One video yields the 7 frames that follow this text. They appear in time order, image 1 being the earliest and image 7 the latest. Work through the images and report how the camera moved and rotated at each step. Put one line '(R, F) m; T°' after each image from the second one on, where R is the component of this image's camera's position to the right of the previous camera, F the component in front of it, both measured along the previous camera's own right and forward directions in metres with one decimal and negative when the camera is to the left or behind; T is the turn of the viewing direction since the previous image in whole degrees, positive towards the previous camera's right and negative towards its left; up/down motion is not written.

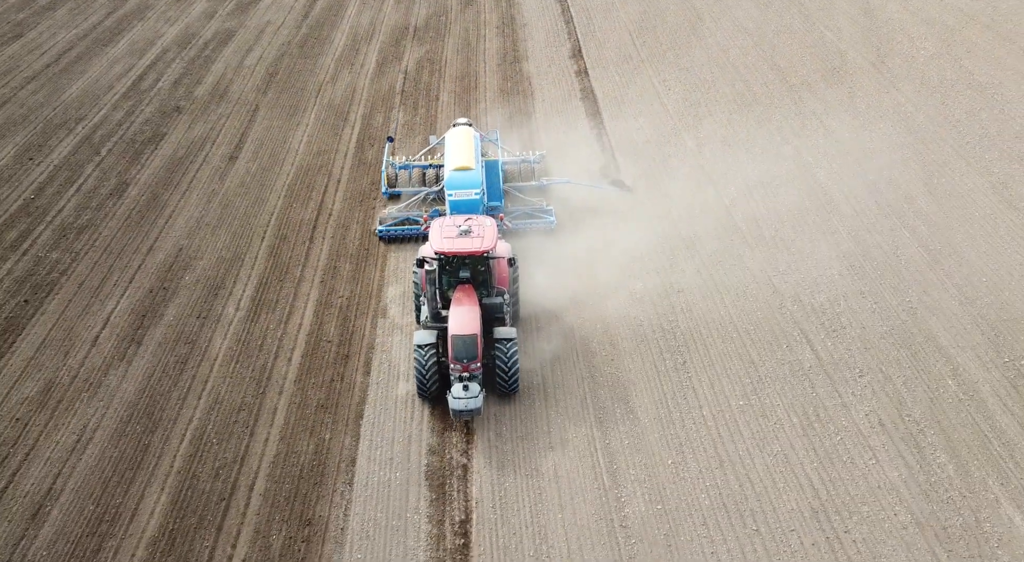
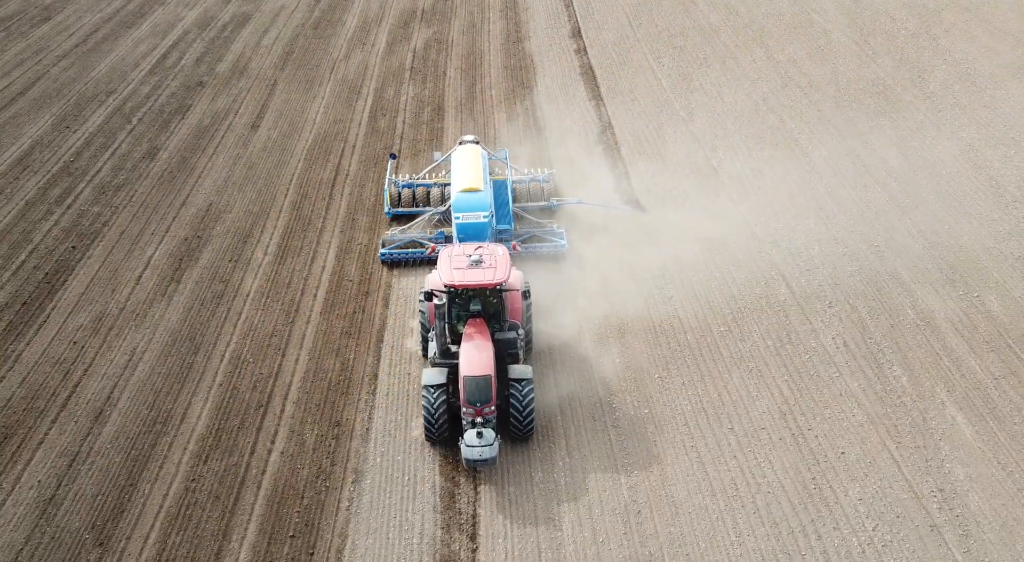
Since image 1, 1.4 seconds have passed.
(0.0, -1.9) m; 0°
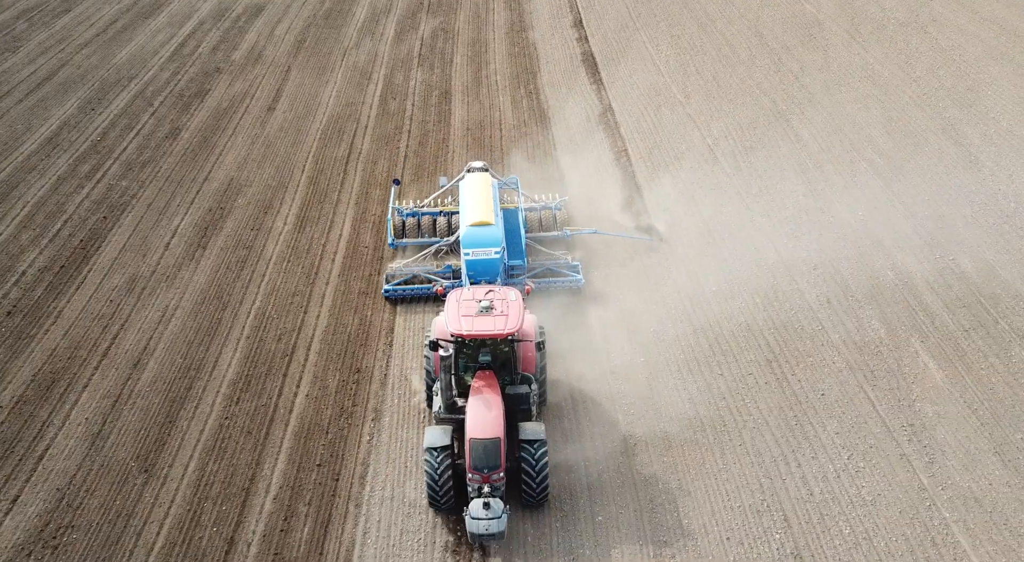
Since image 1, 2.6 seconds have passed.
(-0.1, -1.3) m; 0°
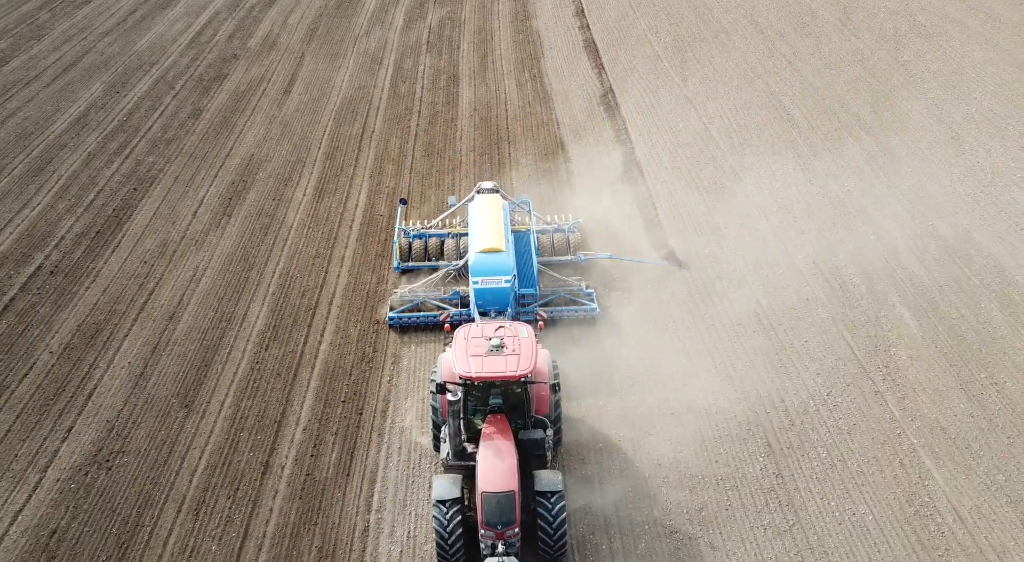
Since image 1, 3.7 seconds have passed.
(-0.1, -1.4) m; 0°
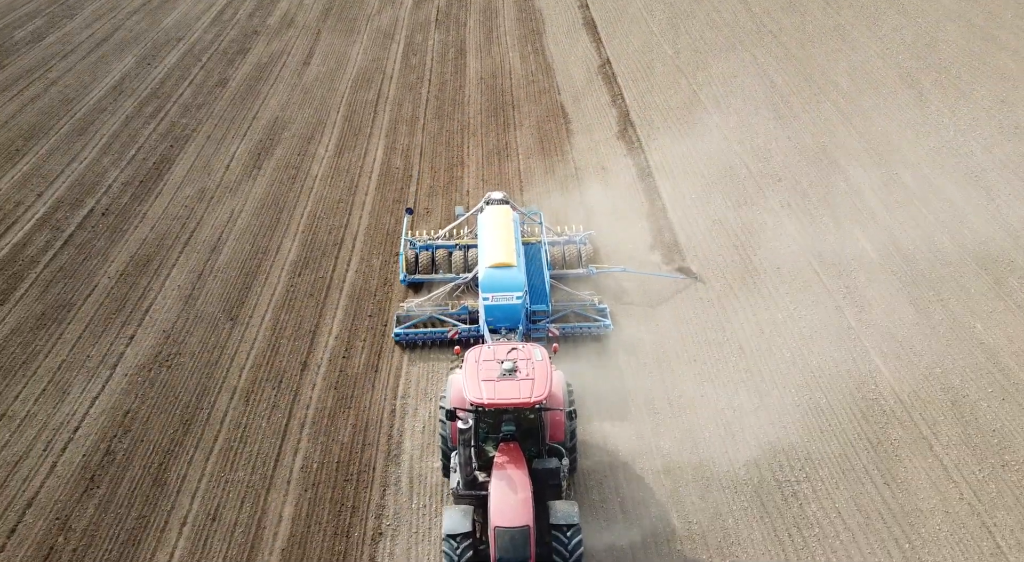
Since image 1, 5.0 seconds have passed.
(-0.1, -2.3) m; 0°
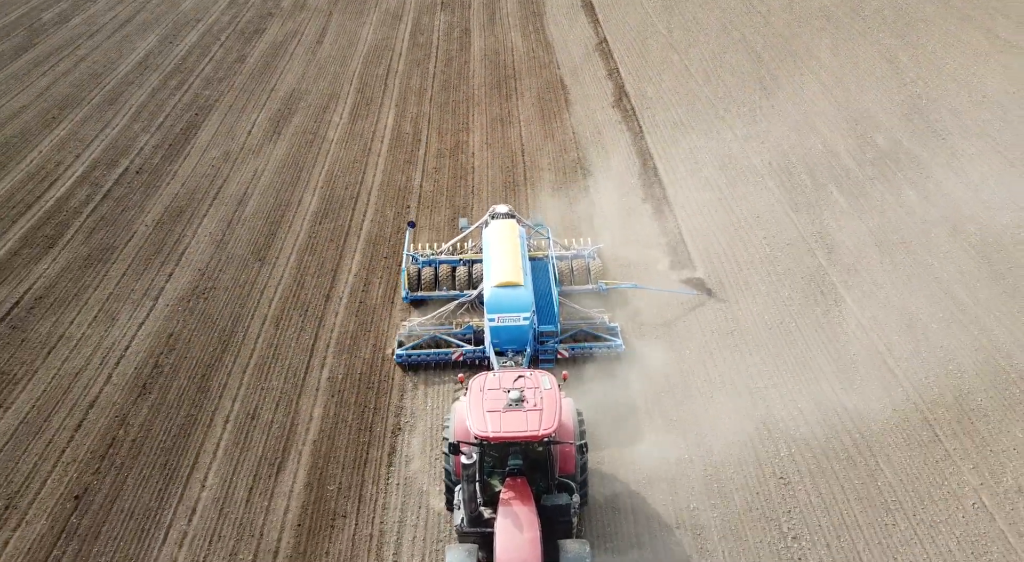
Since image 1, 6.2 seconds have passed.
(0.0, -1.9) m; 0°
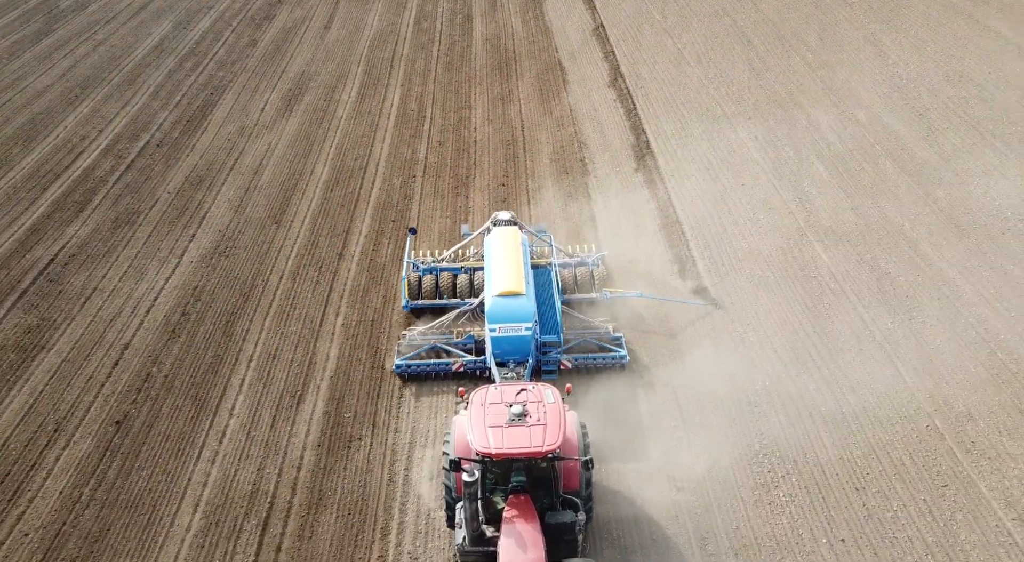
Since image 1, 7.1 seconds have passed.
(0.0, -1.4) m; 0°
